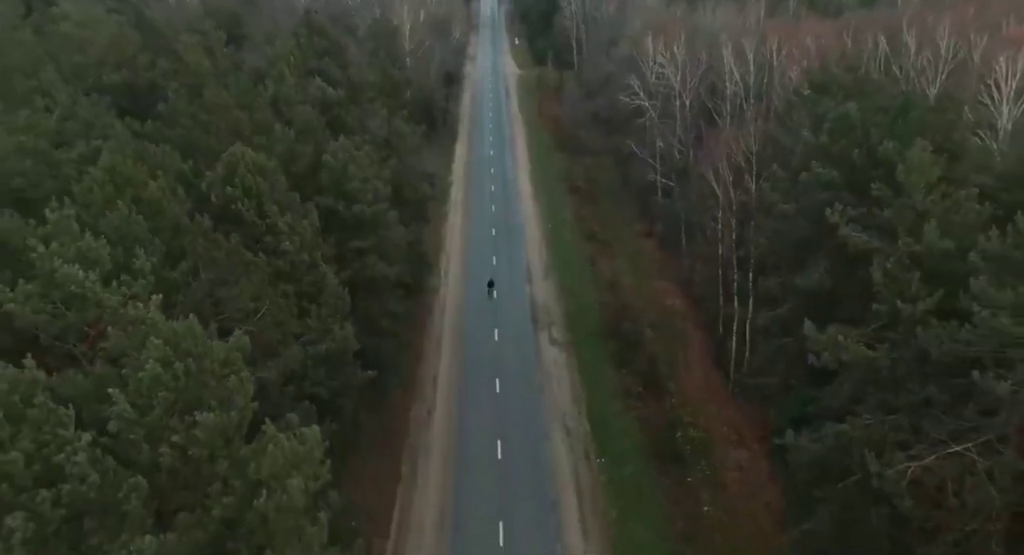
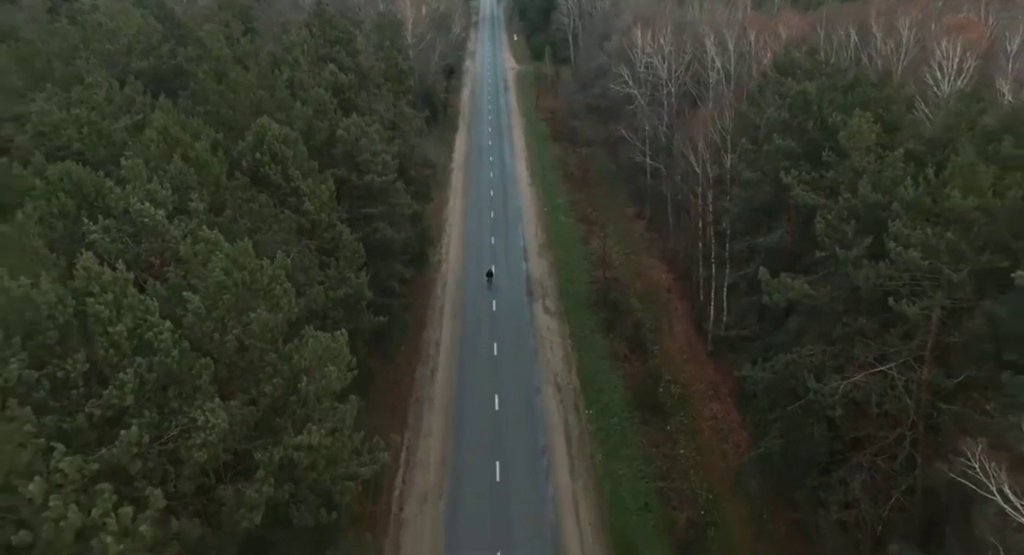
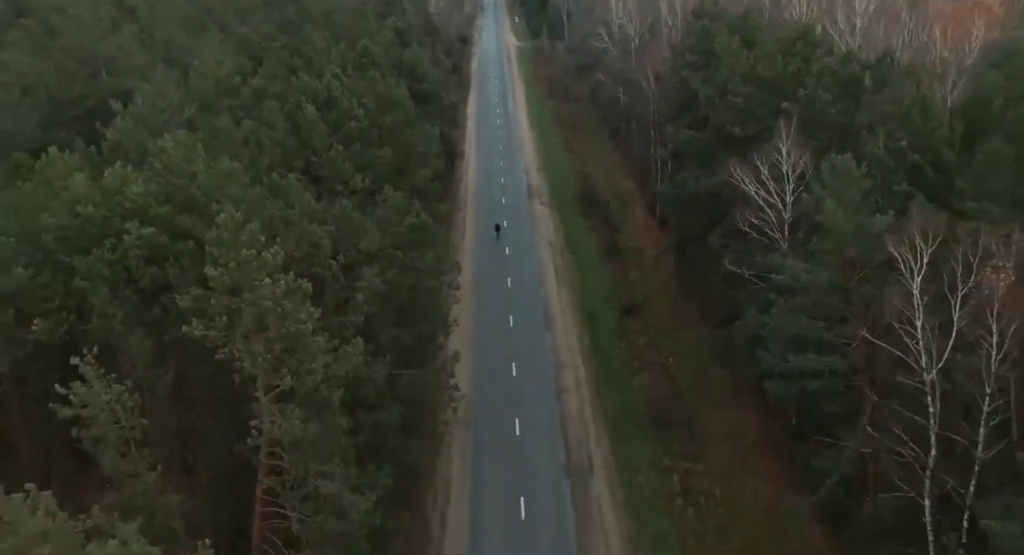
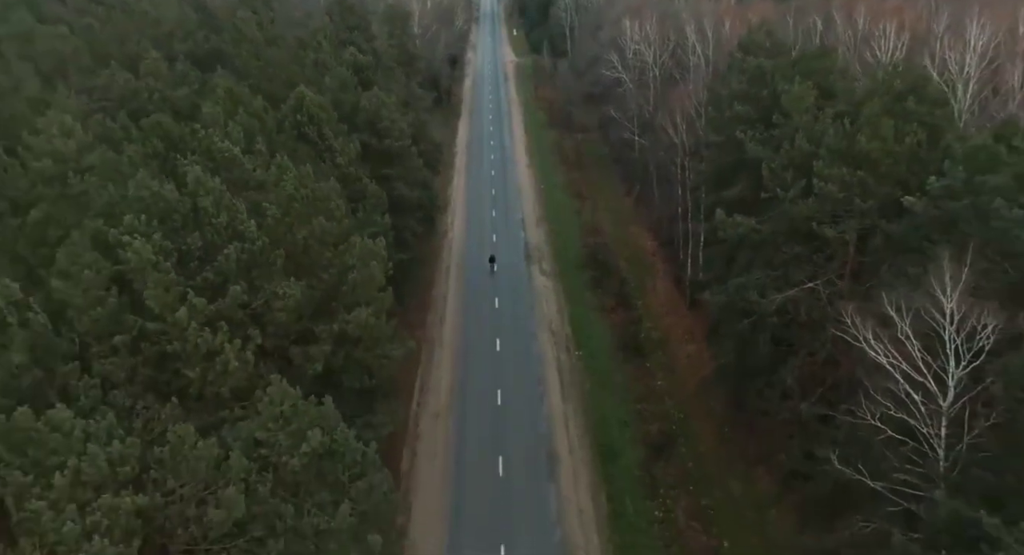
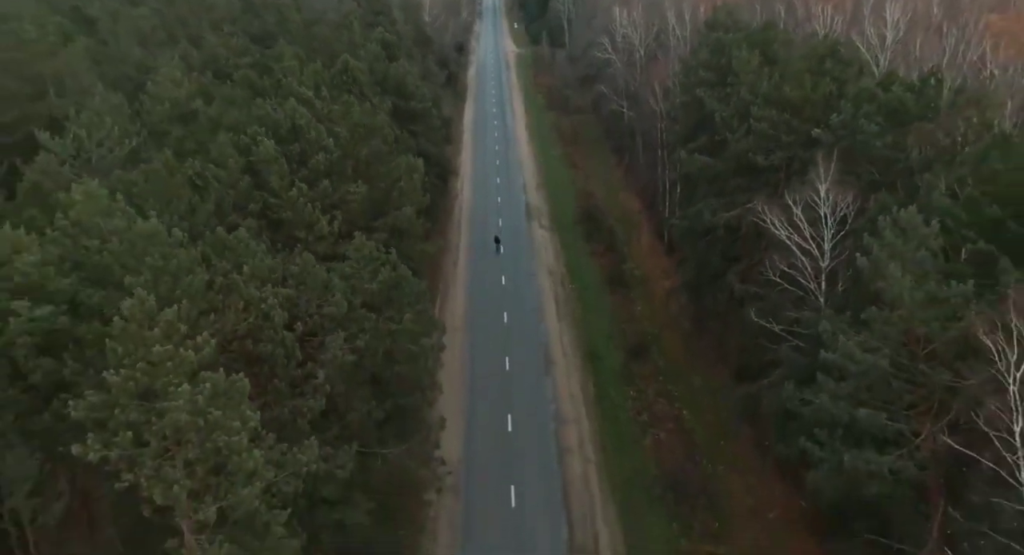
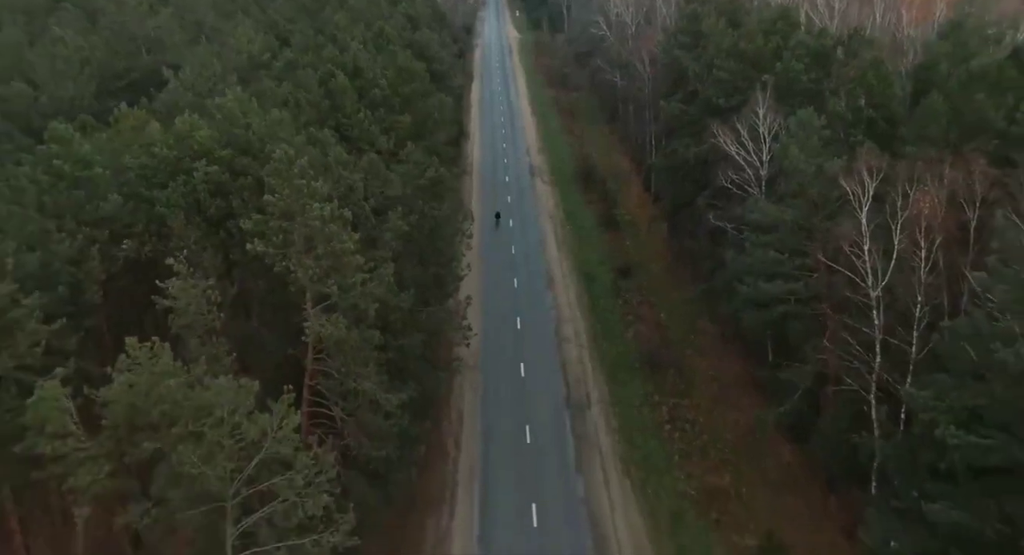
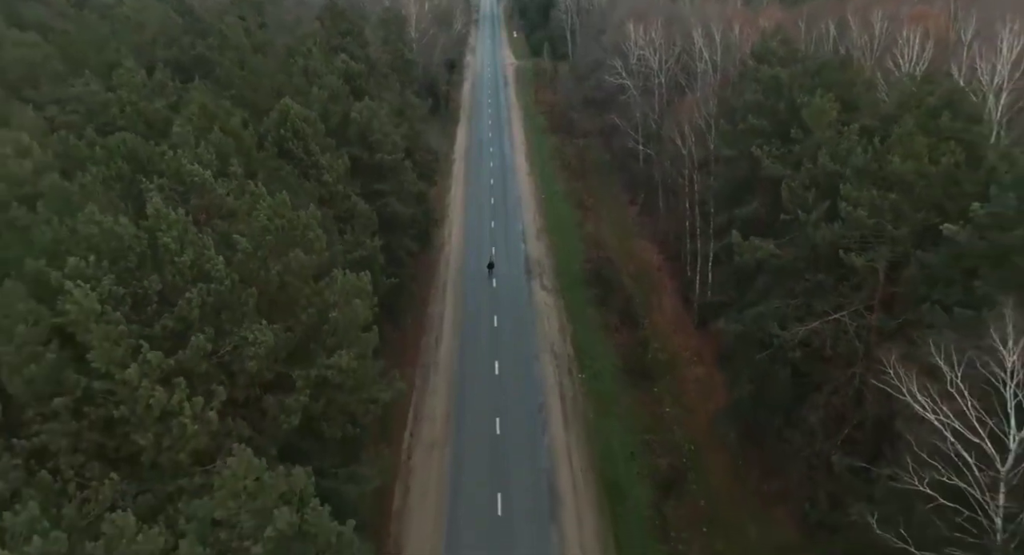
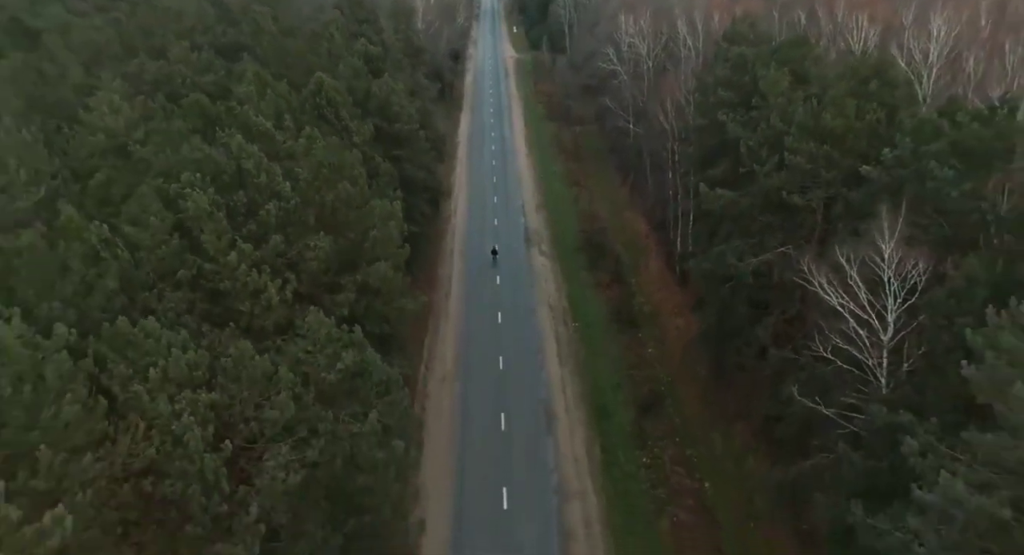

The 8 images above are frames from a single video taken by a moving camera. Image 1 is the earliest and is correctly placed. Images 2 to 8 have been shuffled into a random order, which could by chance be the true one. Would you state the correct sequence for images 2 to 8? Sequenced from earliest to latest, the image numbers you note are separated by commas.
2, 7, 4, 8, 5, 3, 6
